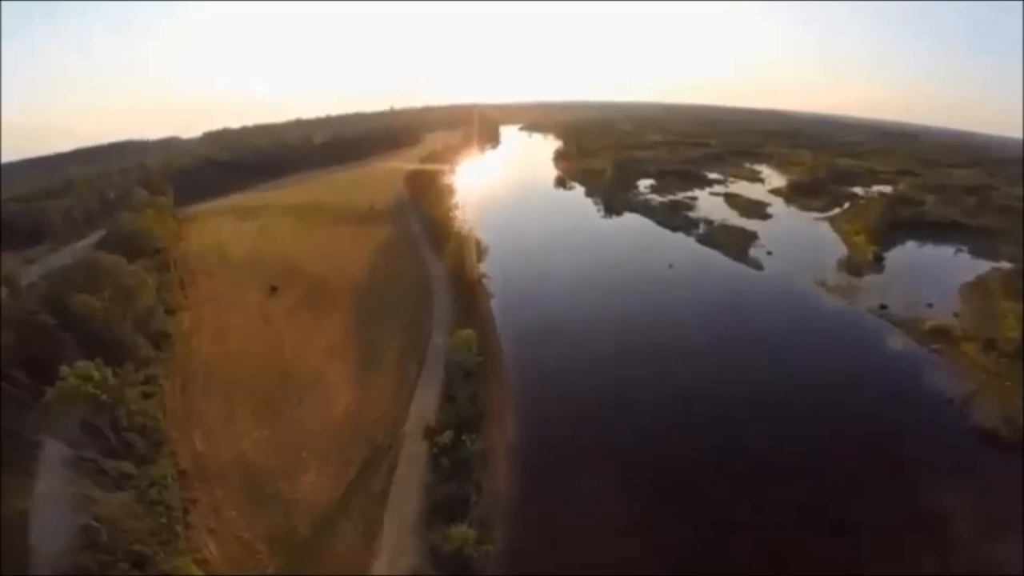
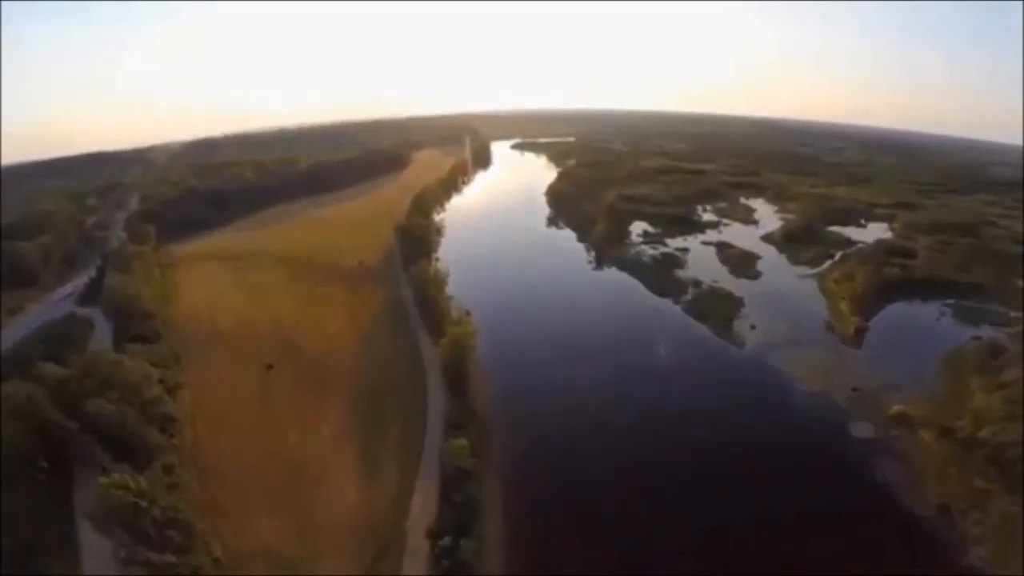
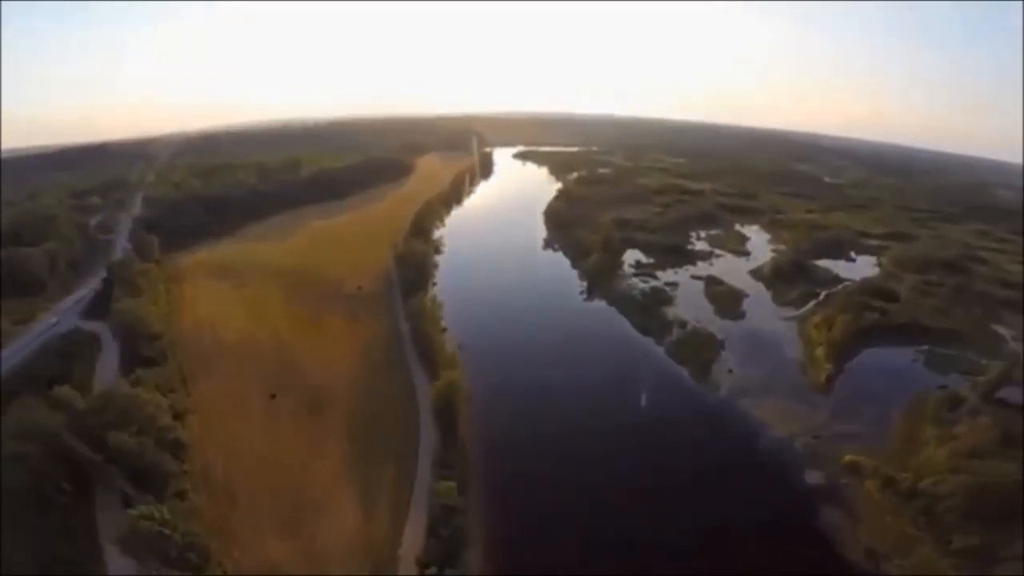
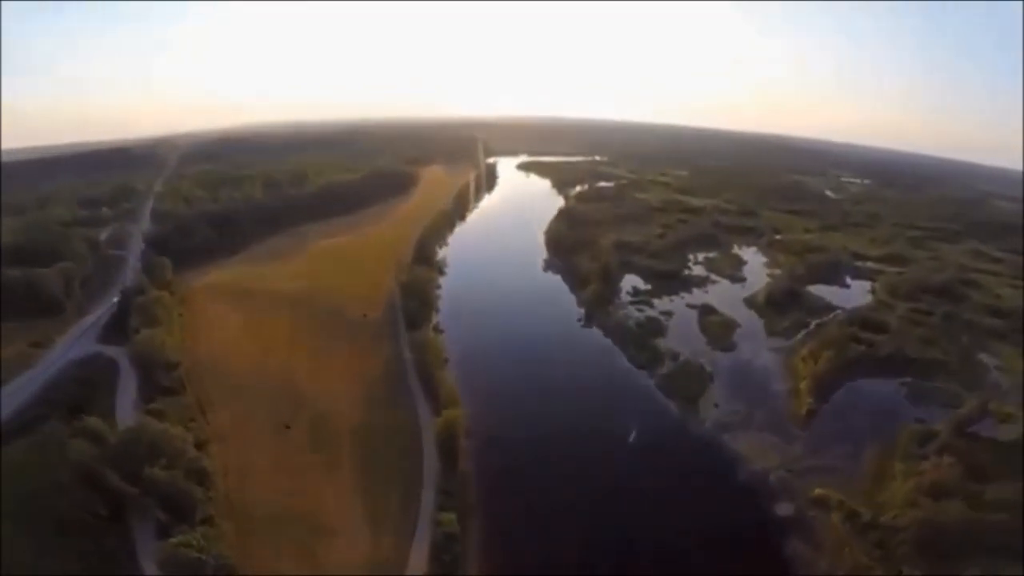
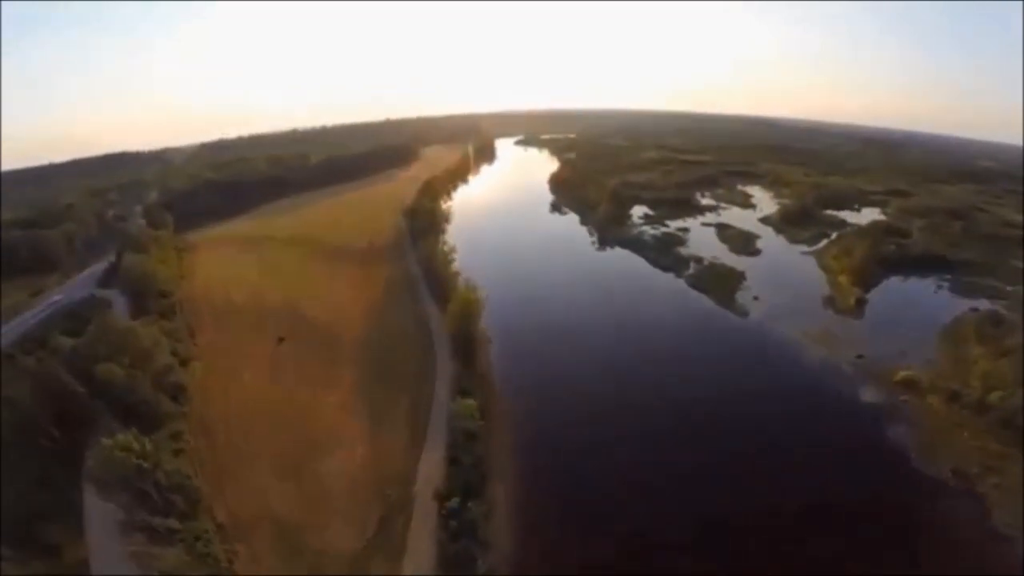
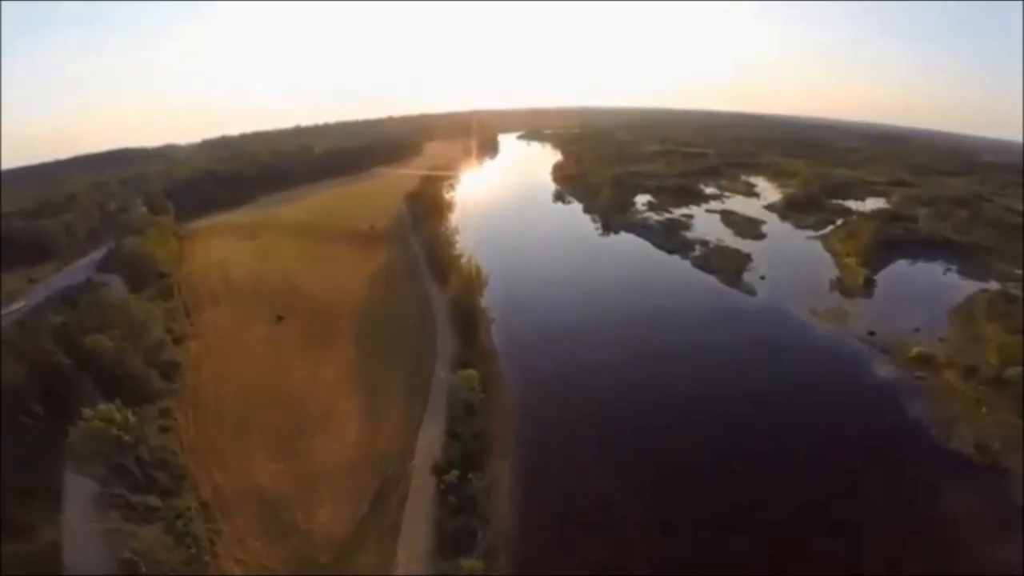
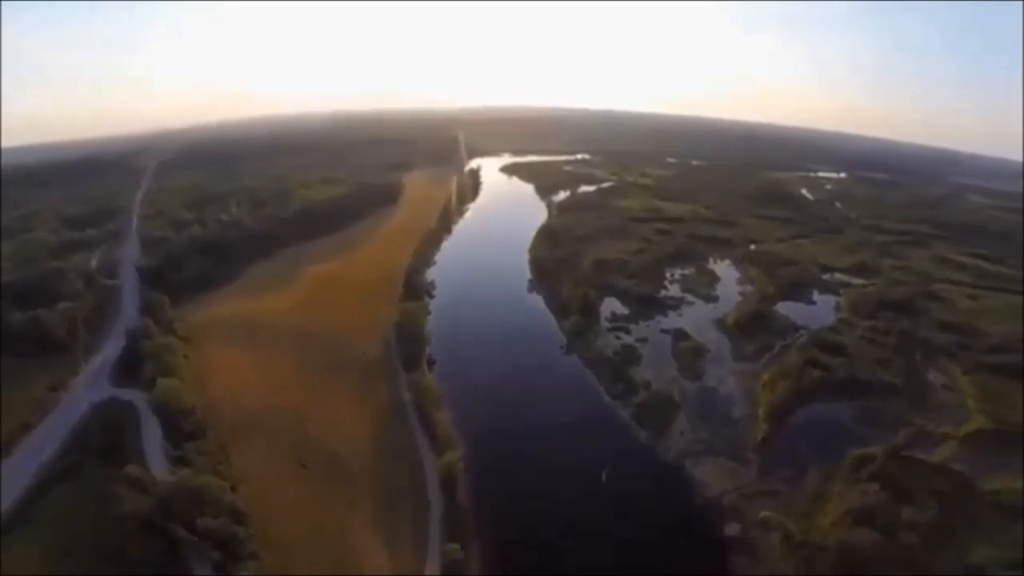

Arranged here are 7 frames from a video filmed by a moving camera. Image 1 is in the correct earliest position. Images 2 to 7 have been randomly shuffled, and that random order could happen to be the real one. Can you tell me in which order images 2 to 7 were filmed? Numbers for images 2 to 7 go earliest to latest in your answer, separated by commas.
6, 5, 2, 3, 4, 7
